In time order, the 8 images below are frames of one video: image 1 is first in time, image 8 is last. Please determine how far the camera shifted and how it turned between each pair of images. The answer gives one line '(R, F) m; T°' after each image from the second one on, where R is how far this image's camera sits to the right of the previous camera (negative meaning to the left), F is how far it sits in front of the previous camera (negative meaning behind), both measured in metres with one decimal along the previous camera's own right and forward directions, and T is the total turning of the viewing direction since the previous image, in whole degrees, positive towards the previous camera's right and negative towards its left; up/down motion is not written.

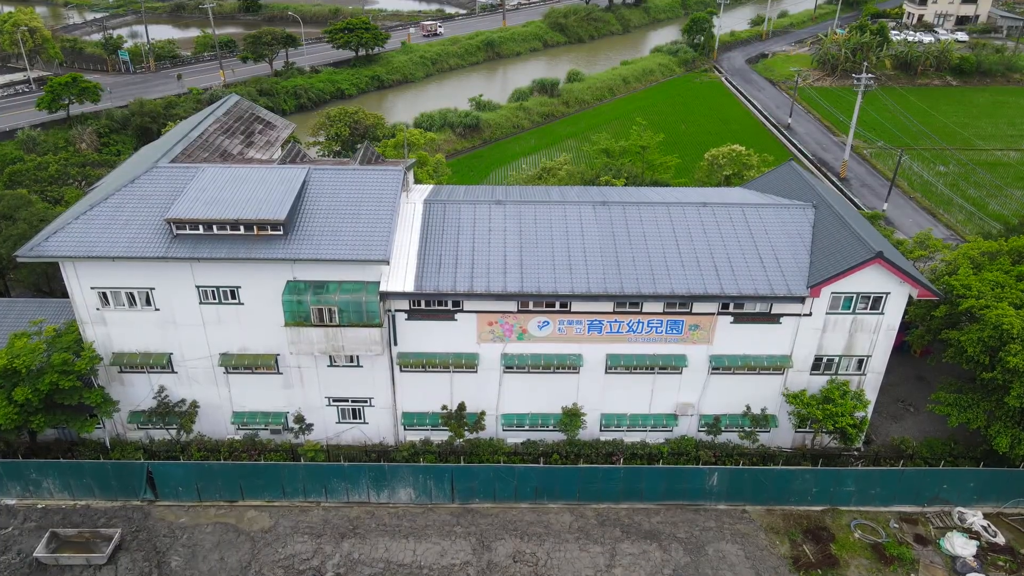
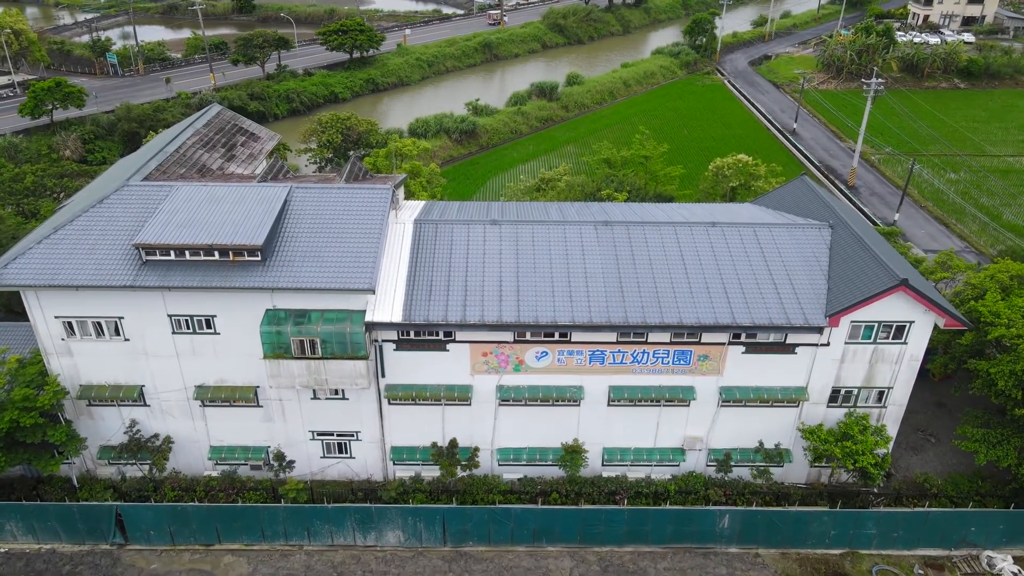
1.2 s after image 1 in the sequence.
(+0.1, +1.5) m; 0°
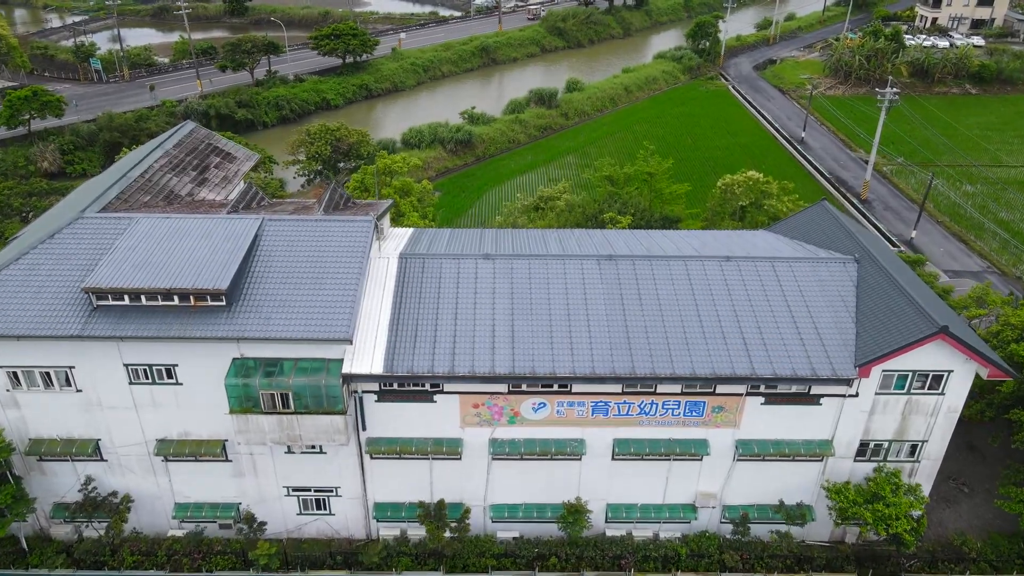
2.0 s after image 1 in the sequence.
(+0.1, +2.0) m; 0°
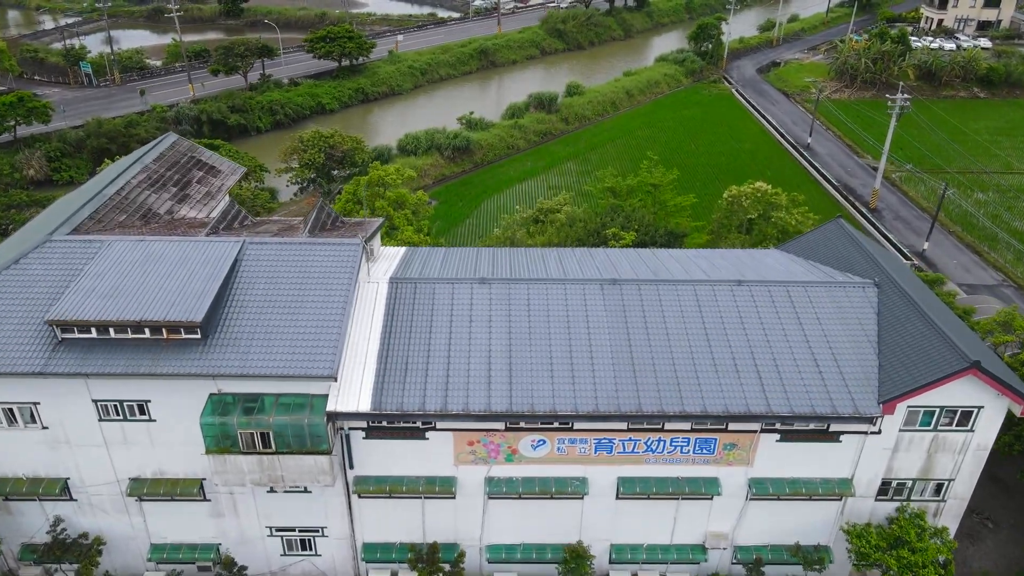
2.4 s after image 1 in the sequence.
(0.0, +1.2) m; 0°
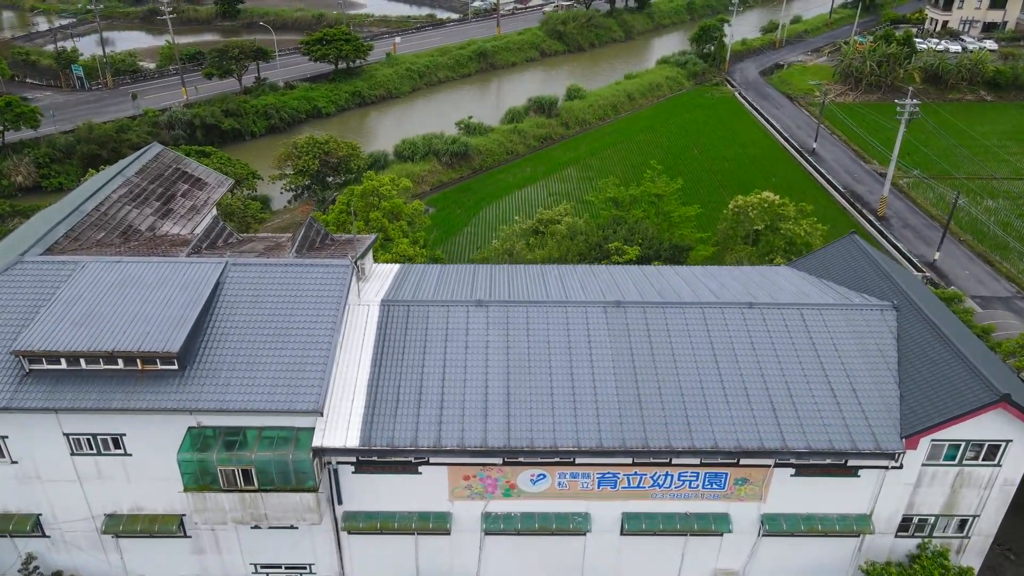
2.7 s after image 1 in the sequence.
(0.0, +1.0) m; 0°
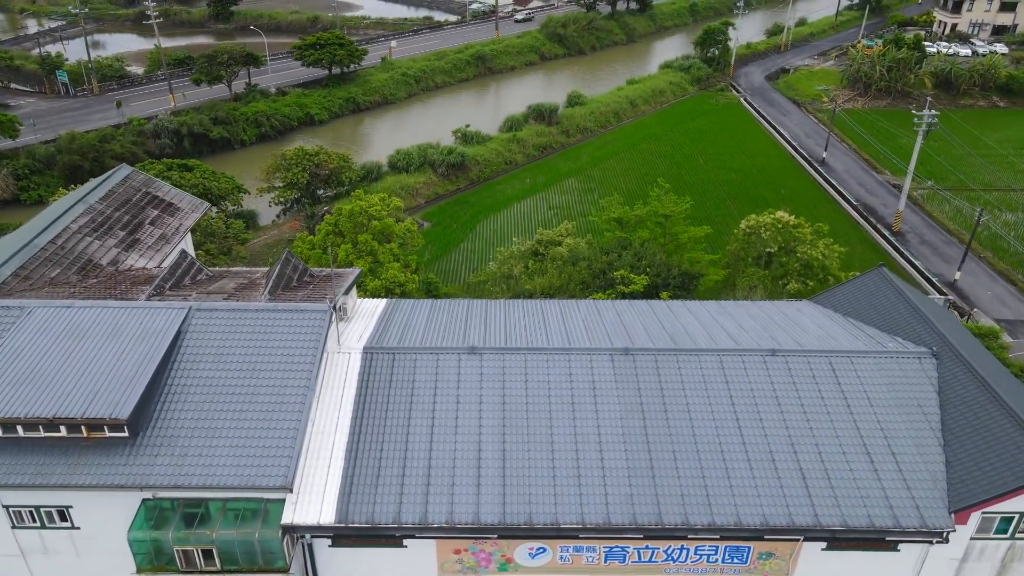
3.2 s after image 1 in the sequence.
(+0.1, +1.8) m; 0°
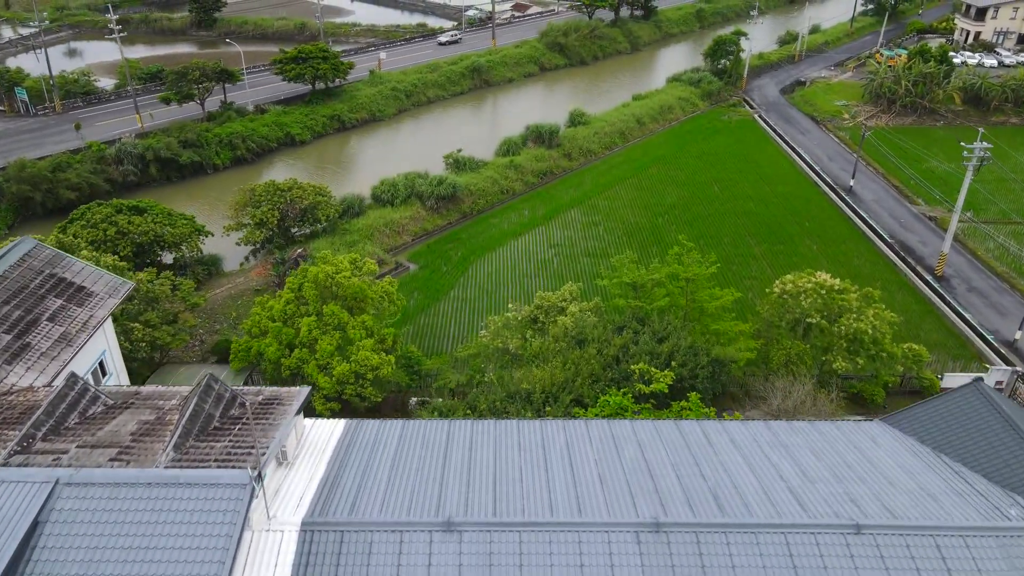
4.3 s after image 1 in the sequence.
(+0.1, +4.3) m; 0°
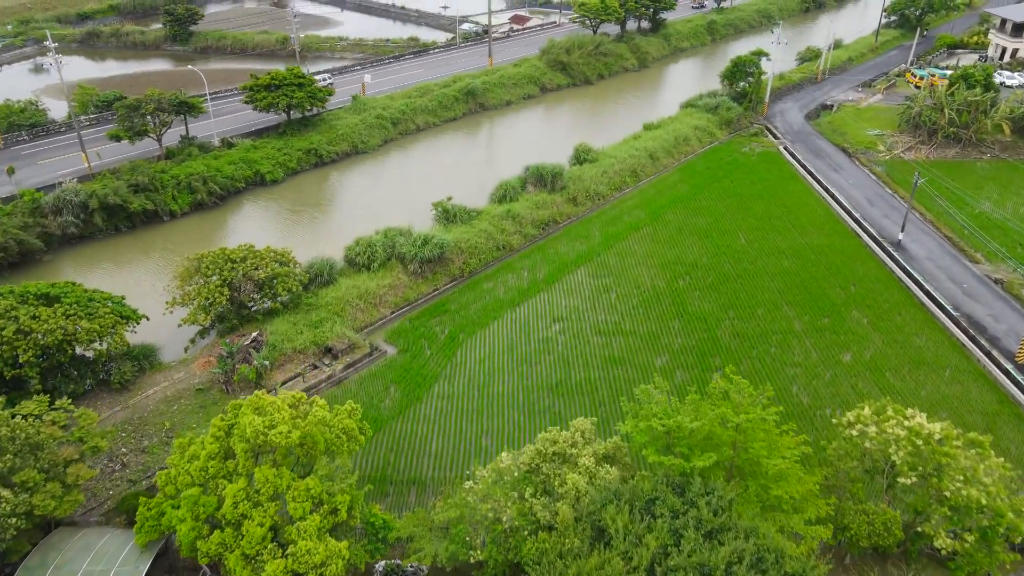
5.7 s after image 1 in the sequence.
(+0.1, +5.8) m; 0°
